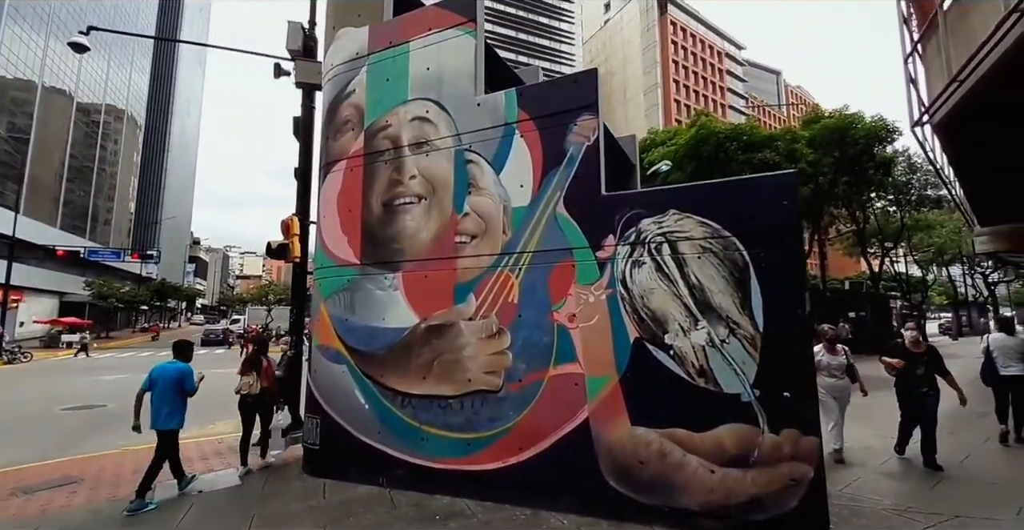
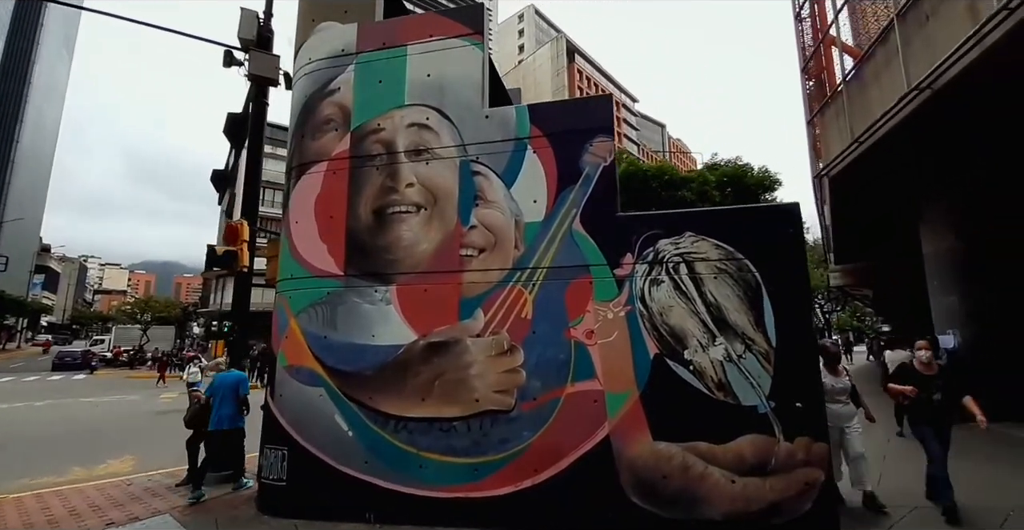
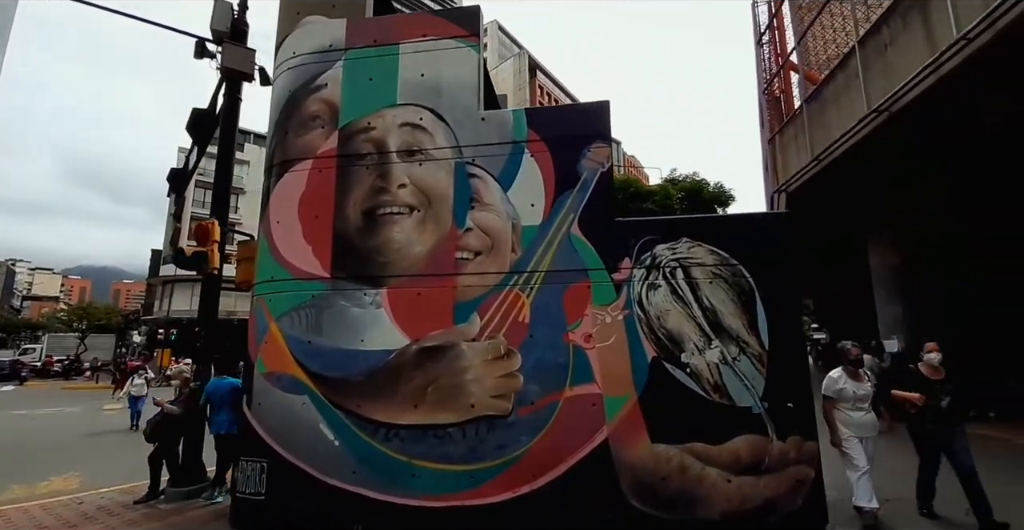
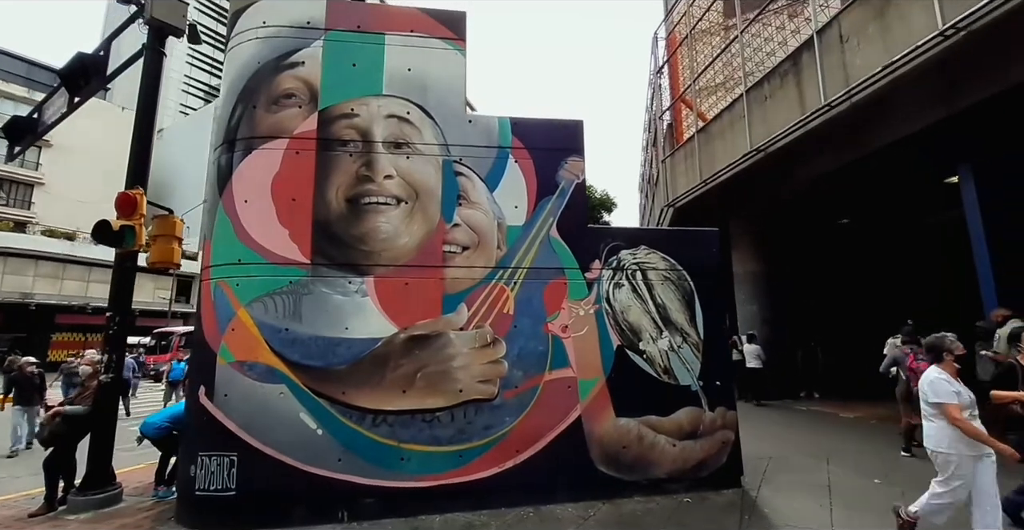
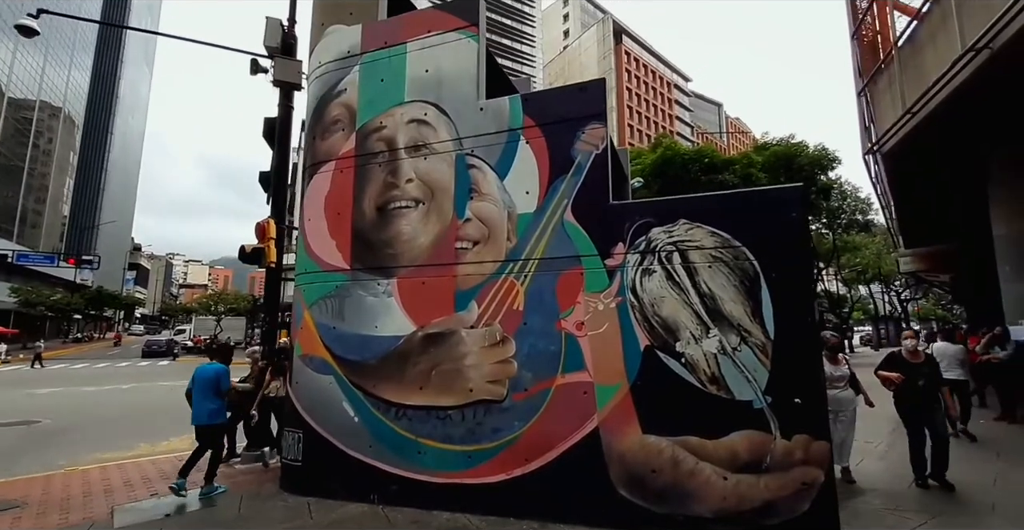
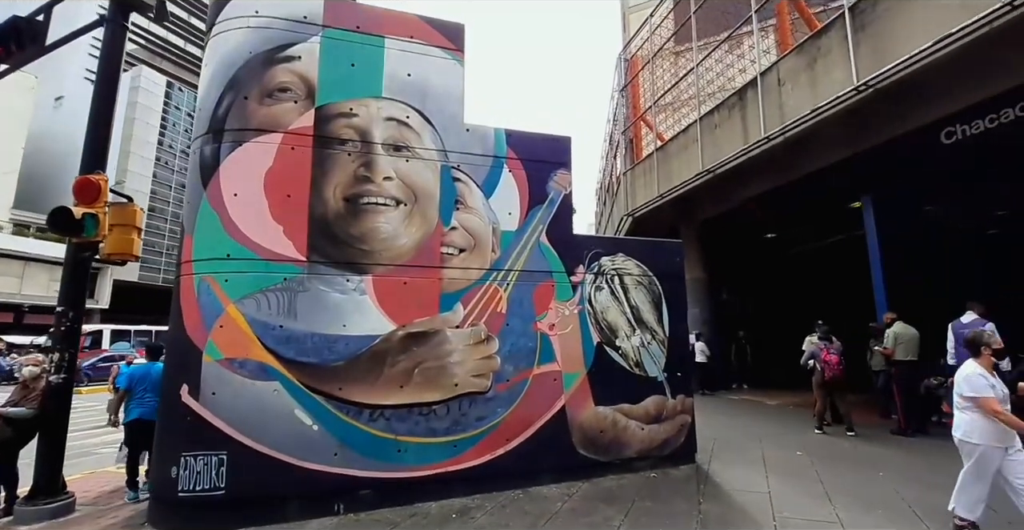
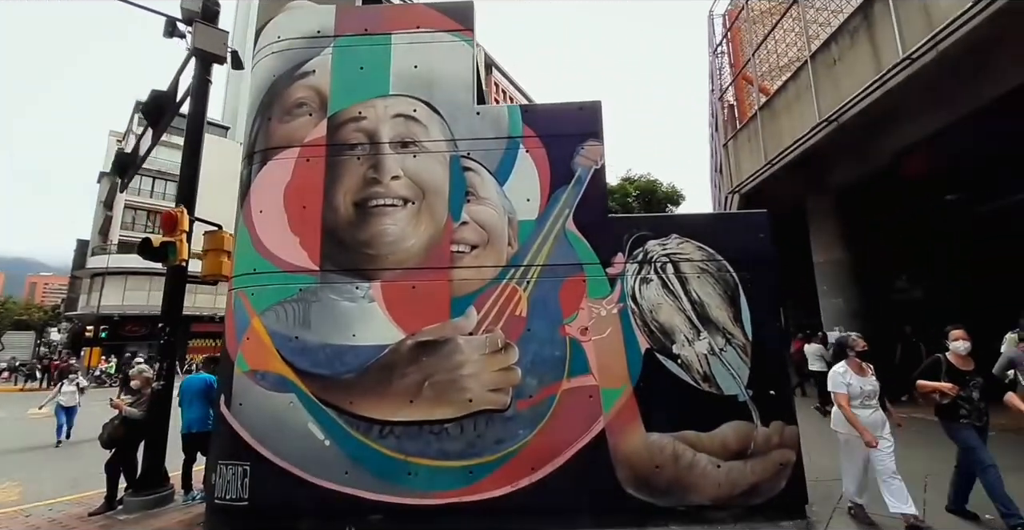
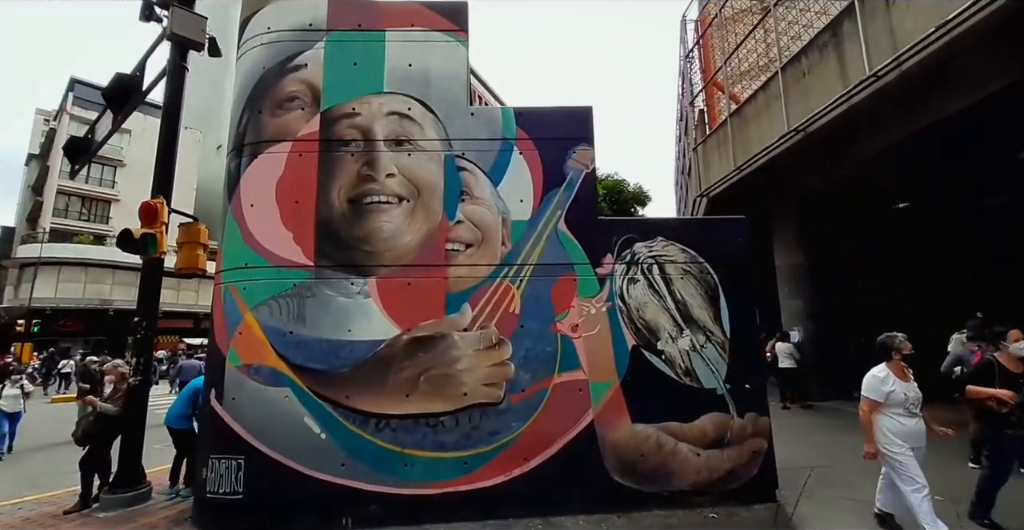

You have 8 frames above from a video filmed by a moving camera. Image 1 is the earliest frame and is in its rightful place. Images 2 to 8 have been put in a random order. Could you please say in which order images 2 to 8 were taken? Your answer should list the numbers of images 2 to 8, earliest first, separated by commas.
5, 2, 3, 7, 8, 4, 6
